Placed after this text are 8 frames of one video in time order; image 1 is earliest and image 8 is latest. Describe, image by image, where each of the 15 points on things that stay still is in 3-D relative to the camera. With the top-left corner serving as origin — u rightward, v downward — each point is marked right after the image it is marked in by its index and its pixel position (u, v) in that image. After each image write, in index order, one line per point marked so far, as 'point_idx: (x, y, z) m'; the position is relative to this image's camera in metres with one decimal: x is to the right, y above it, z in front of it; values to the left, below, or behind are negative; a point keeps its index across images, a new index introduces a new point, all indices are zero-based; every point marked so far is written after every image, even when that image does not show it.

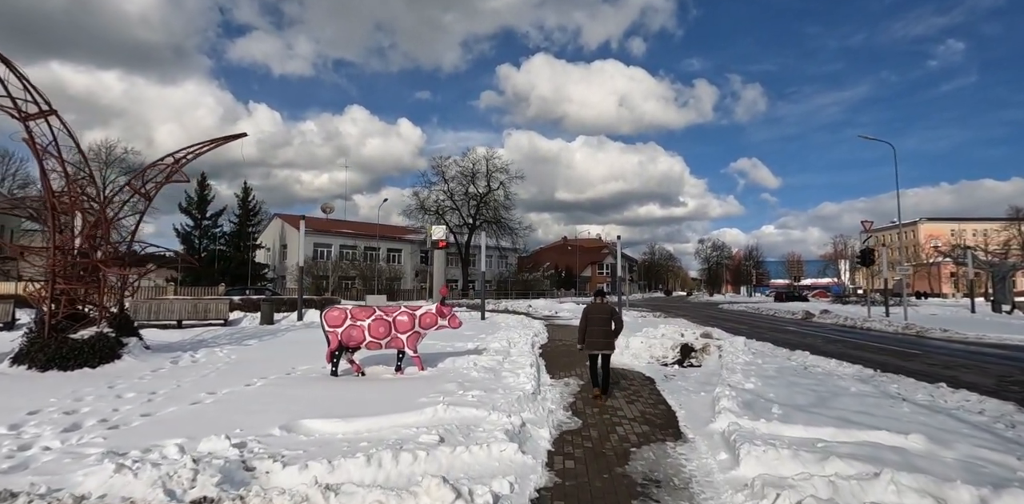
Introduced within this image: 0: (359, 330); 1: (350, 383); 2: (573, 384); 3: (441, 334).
0: (-2.6, -1.3, +9.4) m
1: (-2.6, -2.1, +8.8) m
2: (+1.0, -2.1, +9.0) m
3: (-1.8, -2.1, +14.4) m
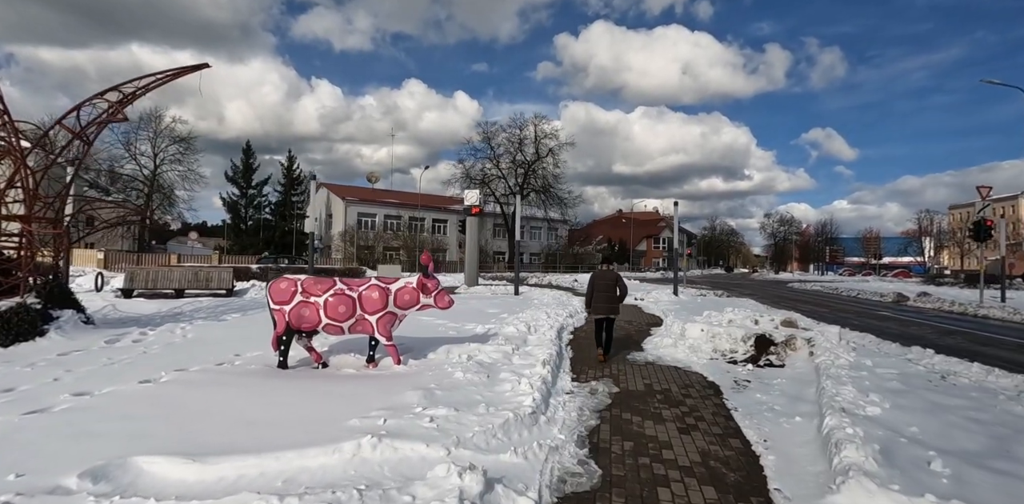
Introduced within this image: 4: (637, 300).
0: (-2.5, -0.7, +7.0) m
1: (-2.6, -1.5, +6.4) m
2: (+1.0, -1.6, +6.3) m
3: (-1.2, -1.3, +11.9) m
4: (+3.9, -1.5, +17.5) m
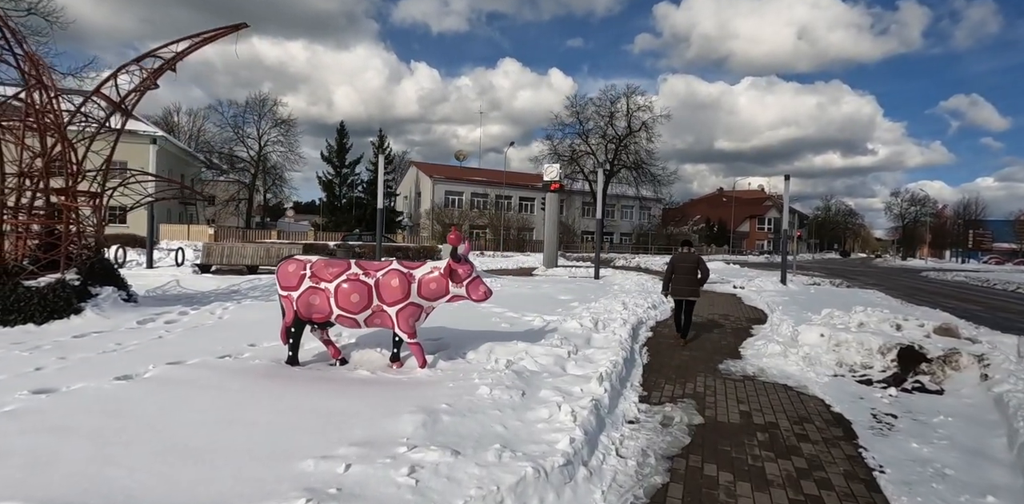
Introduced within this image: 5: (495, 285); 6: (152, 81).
0: (-2.0, -0.5, +5.9) m
1: (-2.2, -1.3, +5.3) m
2: (+1.3, -1.4, +4.6) m
3: (+0.1, -0.9, +10.5) m
4: (+6.0, -1.0, +15.1) m
5: (-0.4, -0.7, +12.7) m
6: (-5.7, +2.7, +8.8) m
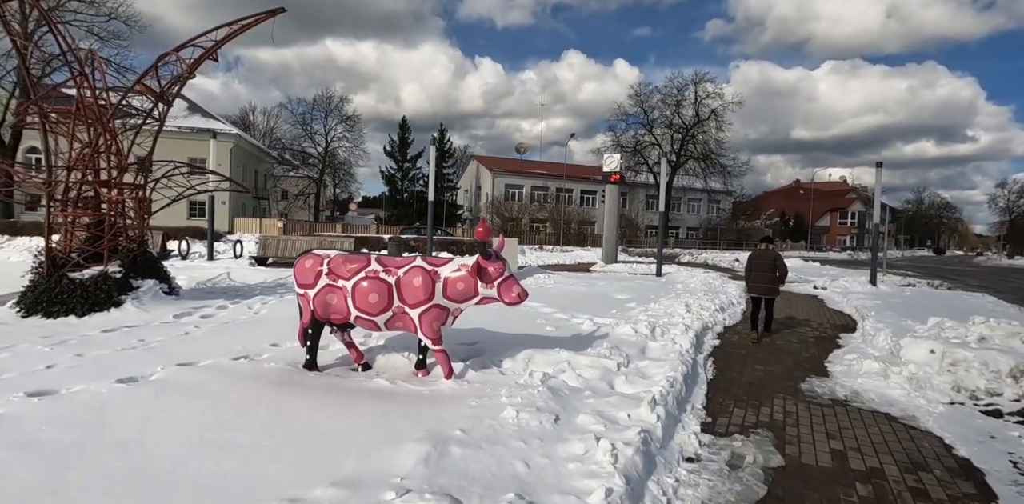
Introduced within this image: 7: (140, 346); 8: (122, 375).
0: (-1.6, -0.4, +5.3) m
1: (-1.9, -1.2, +4.7) m
2: (+1.5, -1.4, +3.6) m
3: (+0.9, -0.8, +9.6) m
4: (+7.4, -0.9, +13.6) m
5: (+0.8, -0.6, +11.9) m
6: (-4.9, +2.8, +8.6) m
7: (-4.0, -1.0, +6.1) m
8: (-3.6, -1.1, +5.1) m
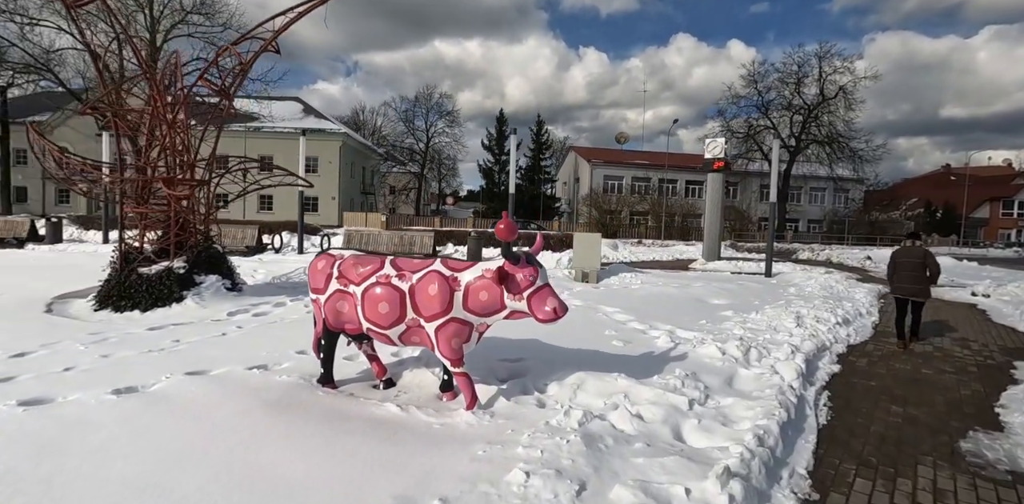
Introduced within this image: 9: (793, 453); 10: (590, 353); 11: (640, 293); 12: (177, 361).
0: (-1.3, -0.4, +4.5) m
1: (-1.7, -1.2, +4.0) m
2: (+1.5, -1.4, +2.3) m
3: (+2.0, -0.8, +8.3) m
4: (+9.1, -0.9, +11.0) m
5: (+2.3, -0.5, +10.6) m
6: (-3.9, +2.9, +8.4) m
7: (-3.5, -1.0, +5.8) m
8: (-3.2, -1.1, +4.7) m
9: (+1.8, -1.3, +3.6) m
10: (+0.8, -1.0, +5.5) m
11: (+2.1, -0.7, +9.5) m
12: (-3.1, -1.0, +5.3) m
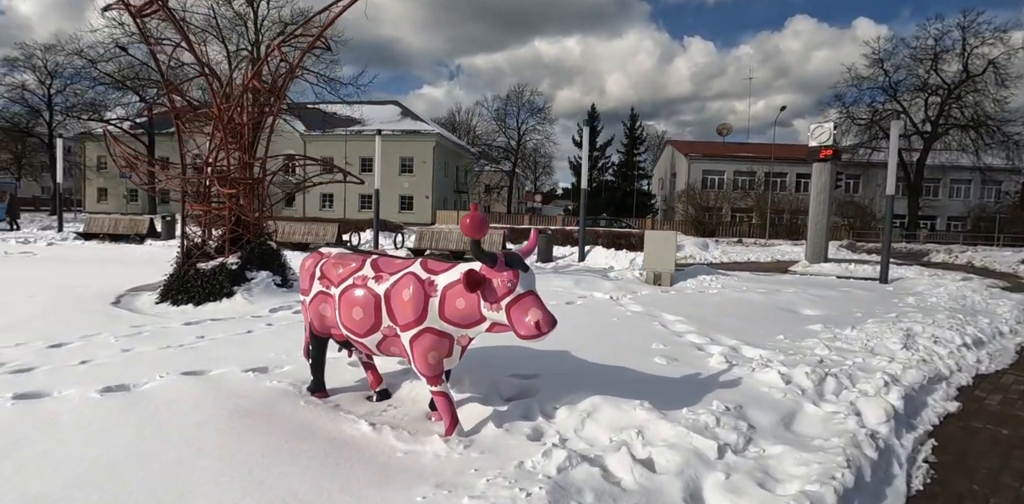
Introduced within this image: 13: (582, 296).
0: (-1.3, -0.4, +4.0) m
1: (-1.8, -1.2, +3.6) m
2: (+1.0, -1.4, +1.4) m
3: (+2.7, -0.8, +7.2) m
4: (+10.1, -0.9, +8.5) m
5: (+3.3, -0.5, +9.4) m
6: (-3.1, +2.9, +8.3) m
7: (-3.2, -0.9, +5.7) m
8: (-3.2, -1.0, +4.5) m
9: (+1.6, -1.3, +2.6) m
10: (+0.9, -1.0, +4.7) m
11: (+3.0, -0.7, +8.3) m
12: (-3.0, -1.0, +5.1) m
13: (+1.0, -0.6, +8.0) m
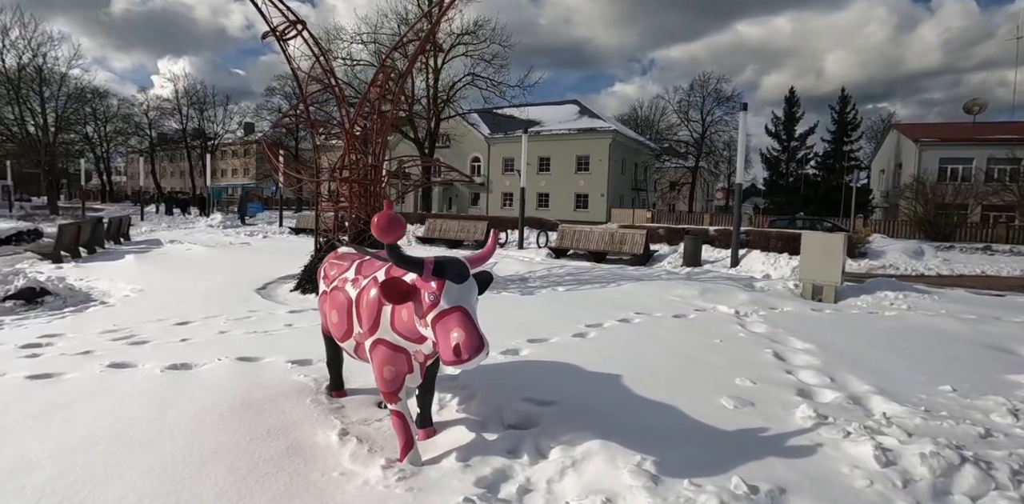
0: (-1.3, -0.4, +3.8) m
1: (-1.9, -1.1, +3.6) m
2: (0.0, -1.5, +0.5) m
3: (+3.5, -0.9, +5.4) m
4: (+11.0, -1.2, +4.1) m
5: (+4.9, -0.7, +7.2) m
6: (-1.4, +3.0, +8.4) m
7: (-2.5, -0.9, +6.0) m
8: (-2.9, -1.0, +4.9) m
9: (+0.9, -1.3, +1.5) m
10: (+1.0, -1.0, +3.6) m
11: (+4.2, -0.8, +6.3) m
12: (-2.5, -0.9, +5.4) m
13: (+2.2, -0.7, +6.7) m
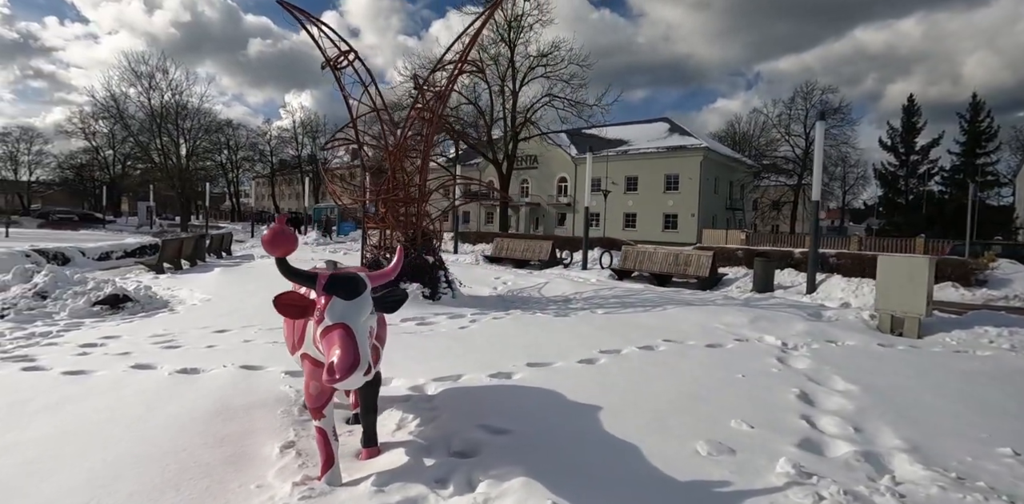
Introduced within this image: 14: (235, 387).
0: (-1.5, -0.5, +3.8) m
1: (-2.2, -1.2, +3.7) m
2: (-0.9, -1.4, +0.3) m
3: (+3.5, -1.1, +4.5) m
4: (+10.6, -1.5, +1.9) m
5: (+5.2, -1.0, +6.0) m
6: (-0.8, +2.7, +8.5) m
7: (-2.4, -1.0, +6.2) m
8: (-2.9, -1.1, +5.2) m
9: (+0.2, -1.4, +1.1) m
10: (+0.7, -1.1, +3.2) m
11: (+4.3, -1.1, +5.3) m
12: (-2.4, -1.0, +5.6) m
13: (+2.5, -0.9, +6.0) m
14: (-2.2, -1.1, +4.6) m
